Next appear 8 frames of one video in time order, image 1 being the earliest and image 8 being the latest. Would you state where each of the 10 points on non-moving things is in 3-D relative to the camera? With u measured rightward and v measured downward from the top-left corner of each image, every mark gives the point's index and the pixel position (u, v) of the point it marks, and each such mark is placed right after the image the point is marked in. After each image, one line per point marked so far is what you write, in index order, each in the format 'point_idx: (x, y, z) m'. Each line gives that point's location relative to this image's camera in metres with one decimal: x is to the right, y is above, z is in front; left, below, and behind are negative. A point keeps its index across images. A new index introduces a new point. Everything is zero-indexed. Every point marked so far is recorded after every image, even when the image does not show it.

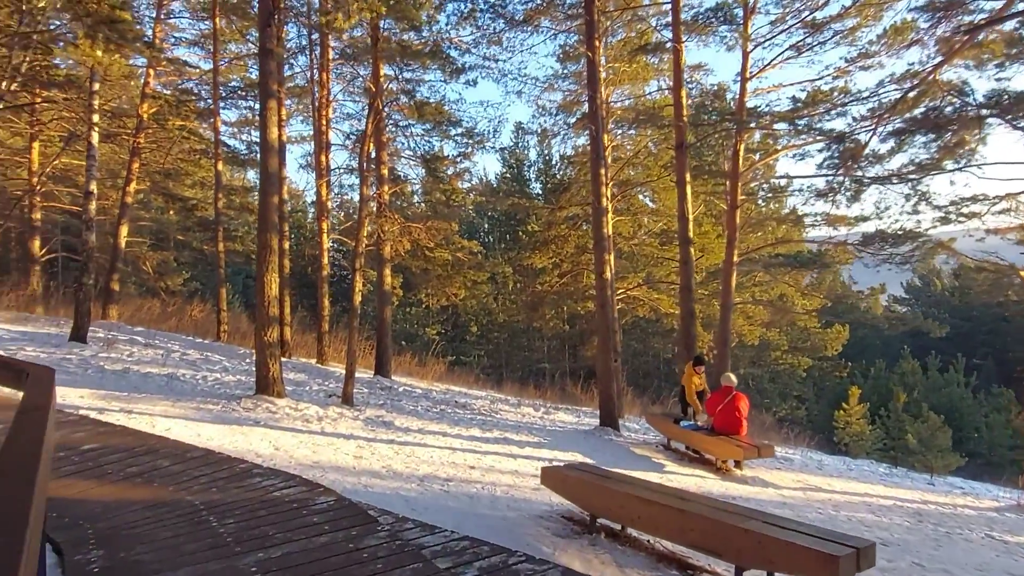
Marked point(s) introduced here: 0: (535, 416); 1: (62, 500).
0: (+0.4, -2.4, +12.7) m
1: (-2.7, -1.3, +4.1) m
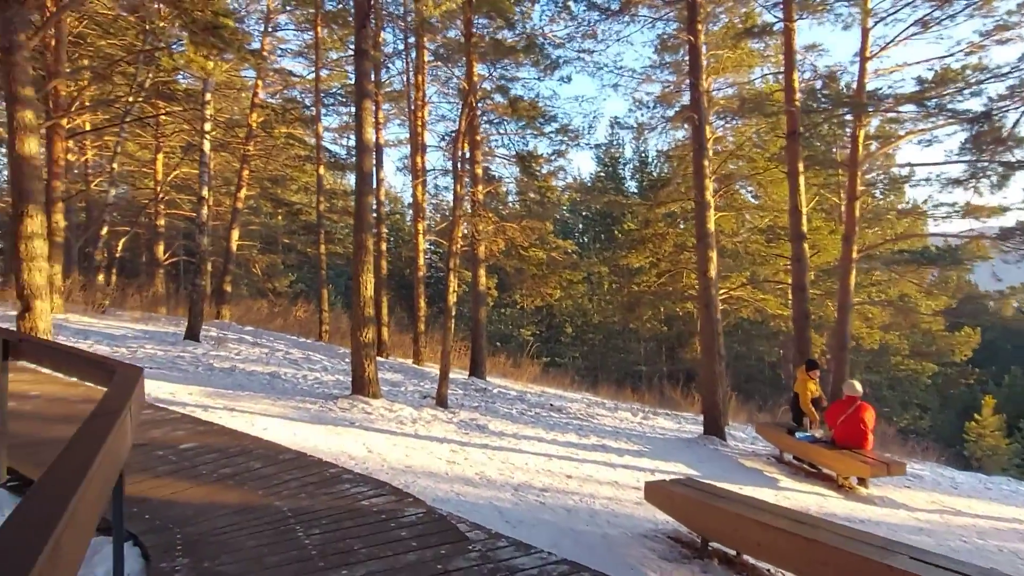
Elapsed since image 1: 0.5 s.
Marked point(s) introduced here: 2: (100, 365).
0: (+2.2, -2.4, +12.2) m
1: (-2.1, -1.3, +4.1) m
2: (-2.2, -0.4, +3.7) m
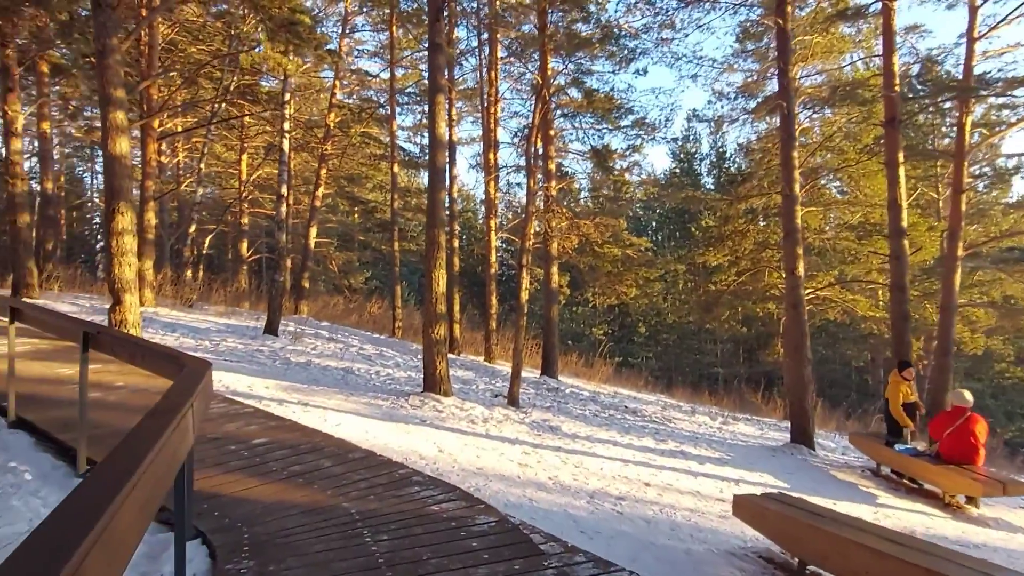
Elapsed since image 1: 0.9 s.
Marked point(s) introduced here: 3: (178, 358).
0: (+3.4, -2.4, +11.6) m
1: (-1.7, -1.2, +4.0) m
2: (-1.8, -0.4, +3.7) m
3: (-1.8, -0.4, +3.7) m
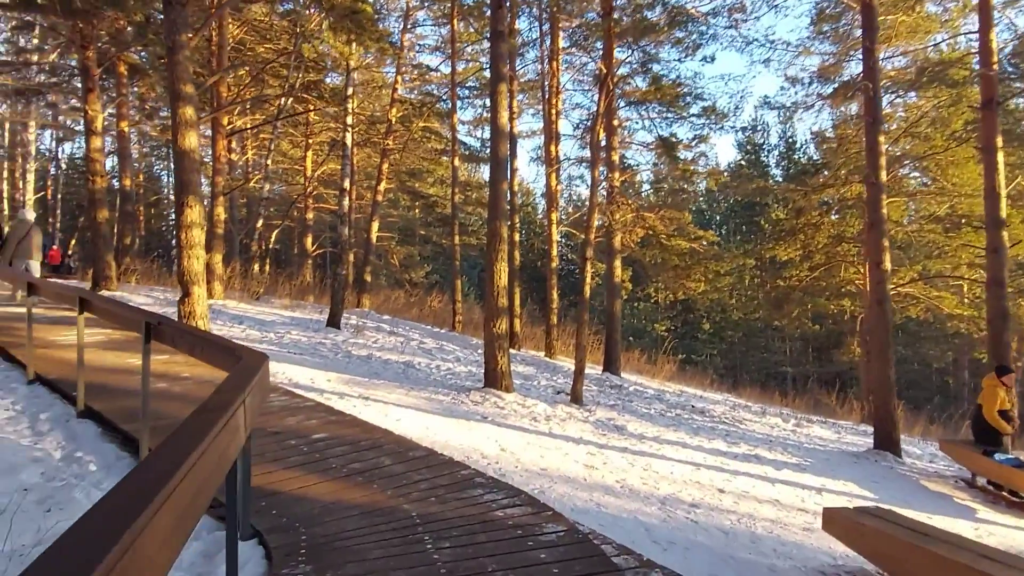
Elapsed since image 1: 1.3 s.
0: (+4.4, -2.3, +11.1) m
1: (-1.3, -1.2, +3.9) m
2: (-1.4, -0.3, +3.5) m
3: (-1.4, -0.3, +3.5) m
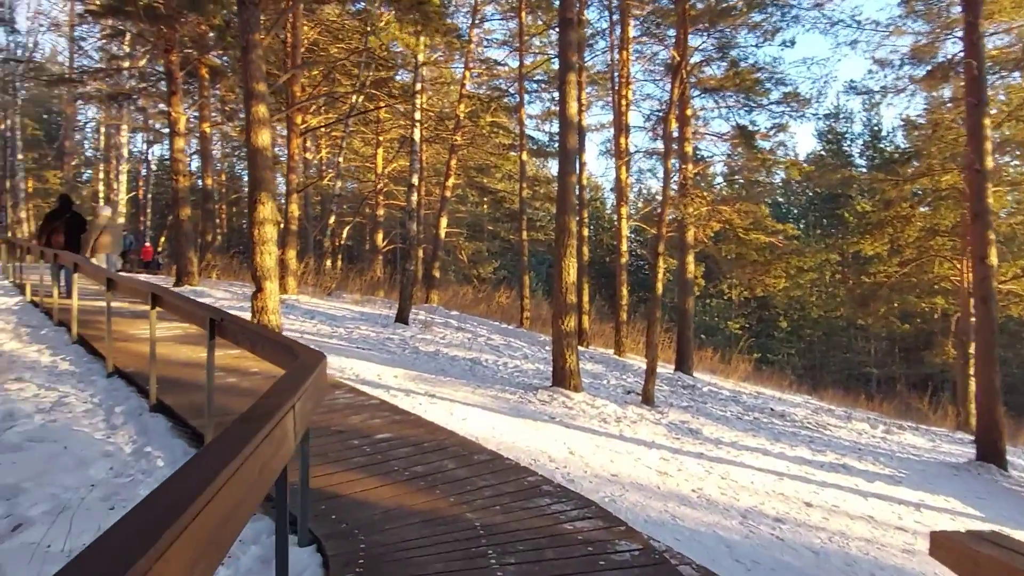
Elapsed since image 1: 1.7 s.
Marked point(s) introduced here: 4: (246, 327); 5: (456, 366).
0: (+5.5, -2.2, +10.3) m
1: (-0.9, -1.2, +3.8) m
2: (-1.1, -0.3, +3.4) m
3: (-1.1, -0.3, +3.4) m
4: (-1.5, -0.2, +4.0) m
5: (-0.9, -1.2, +10.5) m
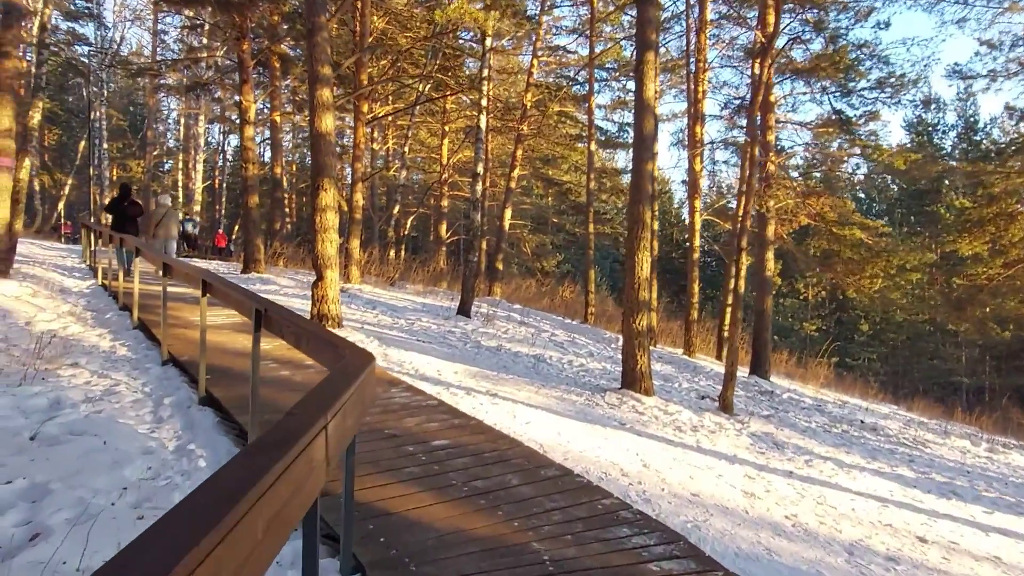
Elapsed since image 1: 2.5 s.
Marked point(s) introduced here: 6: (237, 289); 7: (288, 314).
0: (+6.4, -2.3, +9.3) m
1: (-0.6, -1.1, +3.3) m
2: (-0.8, -0.3, +3.0) m
3: (-0.7, -0.3, +3.0) m
4: (-1.1, -0.2, +3.6) m
5: (+0.1, -1.1, +10.1) m
6: (-1.8, 0.0, +4.5) m
7: (-1.2, -0.1, +3.6) m
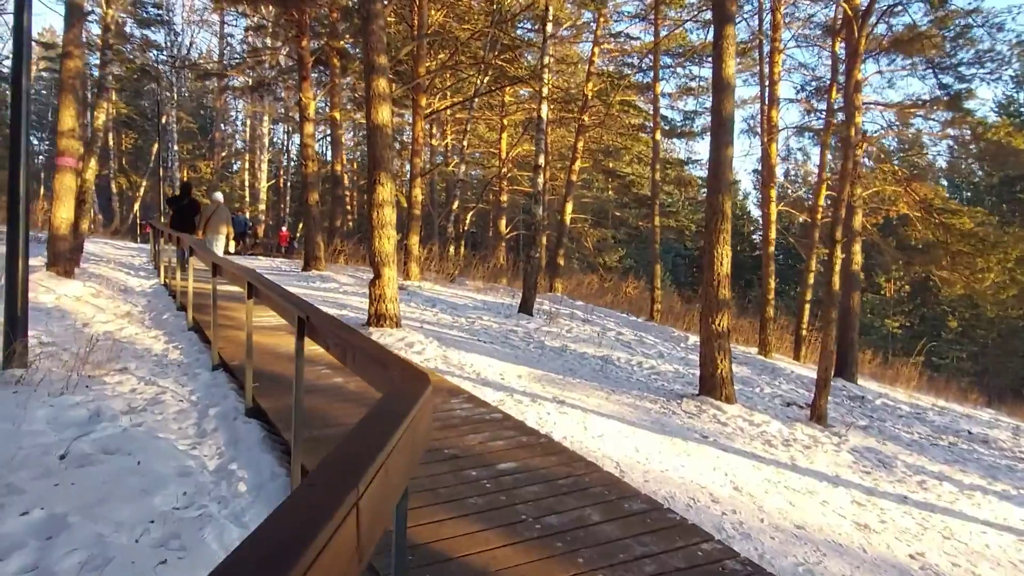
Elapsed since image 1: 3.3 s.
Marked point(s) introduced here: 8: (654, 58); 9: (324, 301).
0: (+7.2, -2.2, +8.2) m
1: (-0.2, -1.1, +2.8) m
2: (-0.5, -0.3, +2.5) m
3: (-0.4, -0.3, +2.5) m
4: (-0.8, -0.2, +3.1) m
5: (+1.0, -1.1, +9.5) m
6: (-1.3, 0.0, +4.0) m
7: (-0.8, -0.2, +3.1) m
8: (+4.1, +6.8, +20.0) m
9: (-3.4, -0.2, +12.5) m
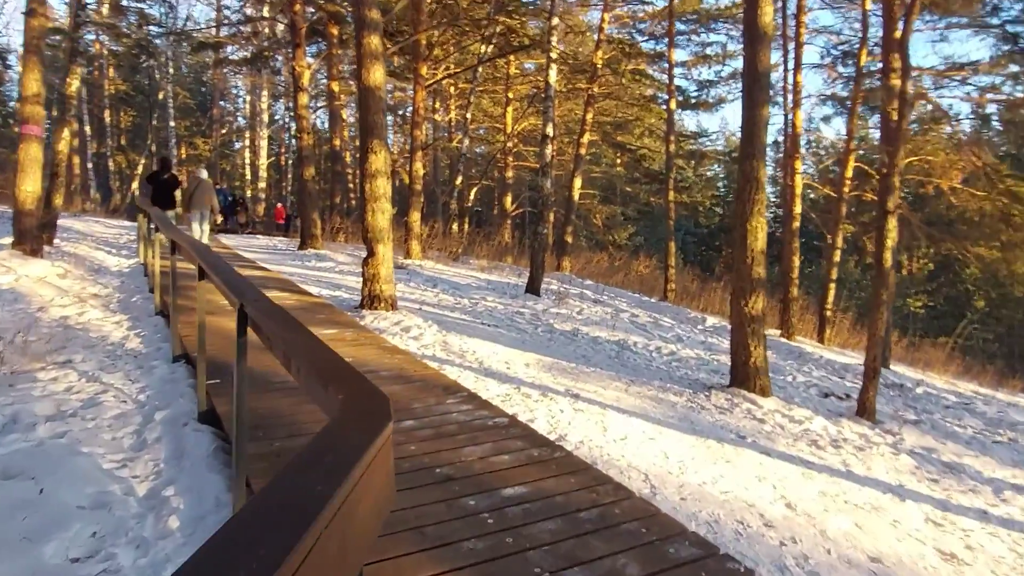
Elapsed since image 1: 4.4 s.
0: (+7.3, -2.0, +7.3) m
1: (-0.2, -1.1, +2.0) m
2: (-0.4, -0.2, +1.6) m
3: (-0.4, -0.2, +1.6) m
4: (-0.8, -0.1, +2.2) m
5: (+1.1, -0.8, +8.6) m
6: (-1.3, +0.1, +3.2) m
7: (-0.8, -0.1, +2.3) m
8: (+4.3, +7.4, +18.9) m
9: (-3.3, +0.1, +11.6) m
